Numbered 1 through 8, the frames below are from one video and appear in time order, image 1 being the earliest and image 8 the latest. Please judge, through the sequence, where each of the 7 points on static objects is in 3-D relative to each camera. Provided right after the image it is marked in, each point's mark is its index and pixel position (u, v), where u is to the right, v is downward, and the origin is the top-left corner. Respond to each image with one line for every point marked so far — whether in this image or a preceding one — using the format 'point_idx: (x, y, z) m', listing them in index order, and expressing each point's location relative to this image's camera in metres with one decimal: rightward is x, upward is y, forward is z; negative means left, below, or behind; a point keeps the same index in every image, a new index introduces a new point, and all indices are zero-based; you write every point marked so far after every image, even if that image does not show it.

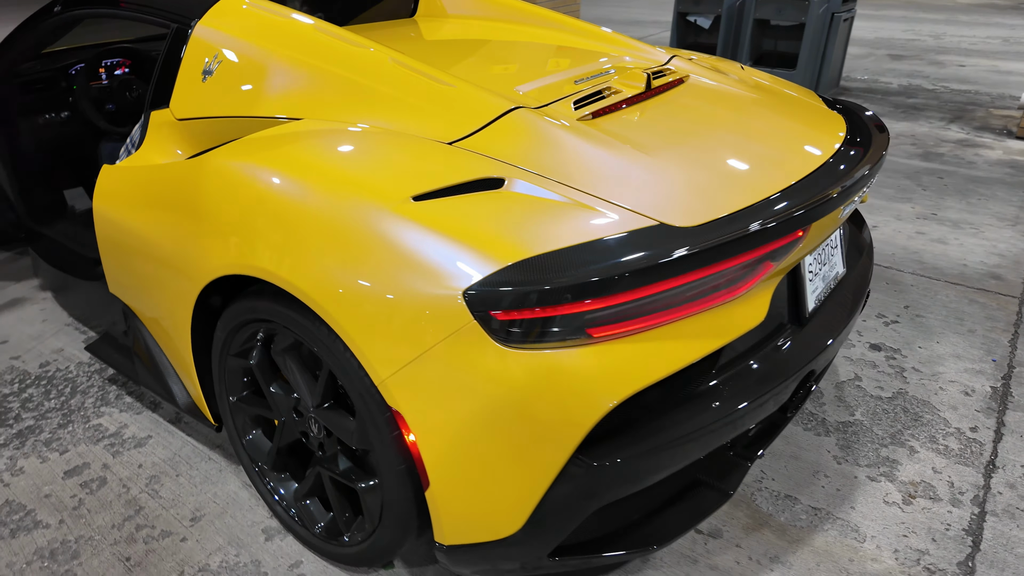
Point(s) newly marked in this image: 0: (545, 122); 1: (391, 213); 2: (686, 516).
0: (0.0, +0.4, +1.4) m
1: (-0.2, +0.1, +1.2) m
2: (+0.3, -0.5, +1.3) m
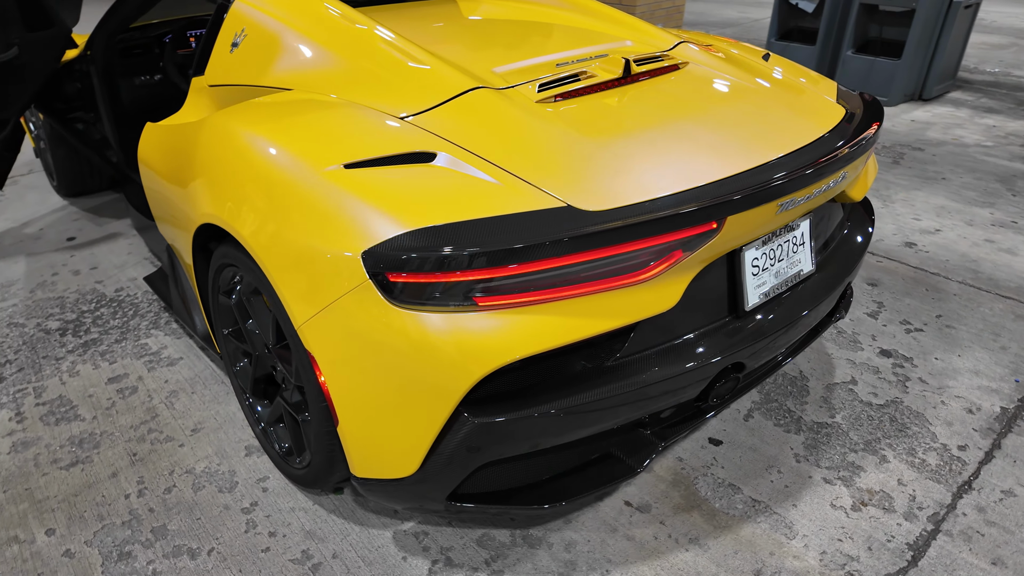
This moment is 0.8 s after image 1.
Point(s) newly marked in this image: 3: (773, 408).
0: (-0.1, +0.4, +1.5) m
1: (-0.4, +0.2, +1.3) m
2: (+0.1, -0.4, +1.4) m
3: (+0.8, -0.3, +1.9) m
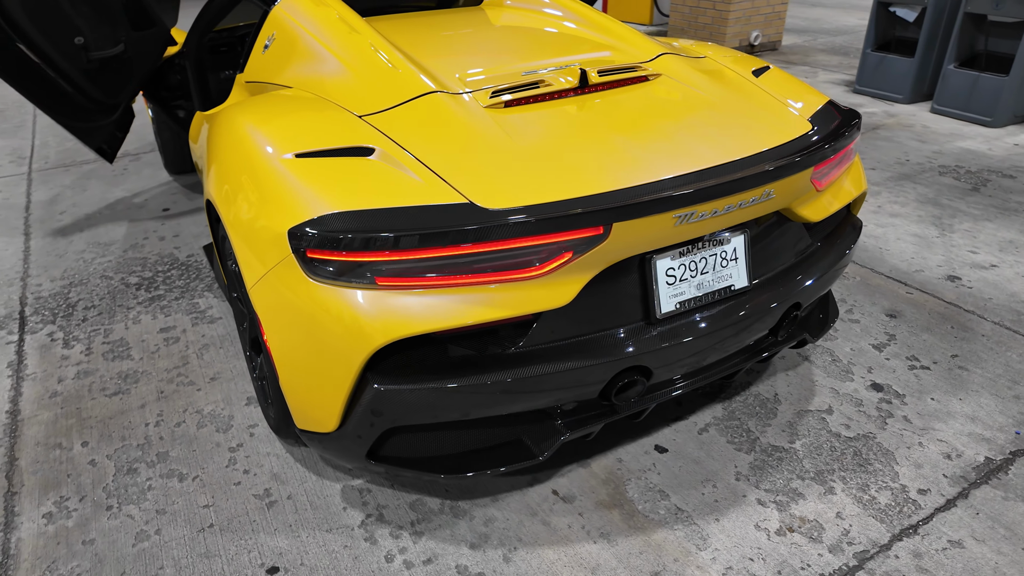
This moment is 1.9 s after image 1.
0: (-0.2, +0.4, +1.7) m
1: (-0.5, +0.3, +1.5) m
2: (-0.1, -0.4, +1.6) m
3: (+0.6, -0.4, +1.9) m
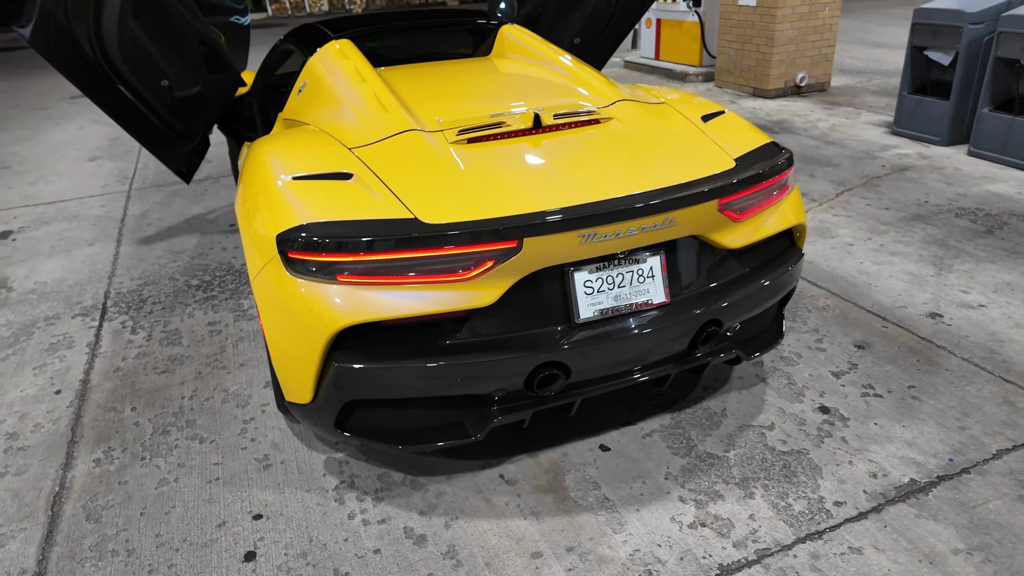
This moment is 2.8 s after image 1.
0: (-0.3, +0.4, +2.0) m
1: (-0.6, +0.3, +1.9) m
2: (-0.2, -0.4, +1.8) m
3: (+0.5, -0.5, +2.1) m
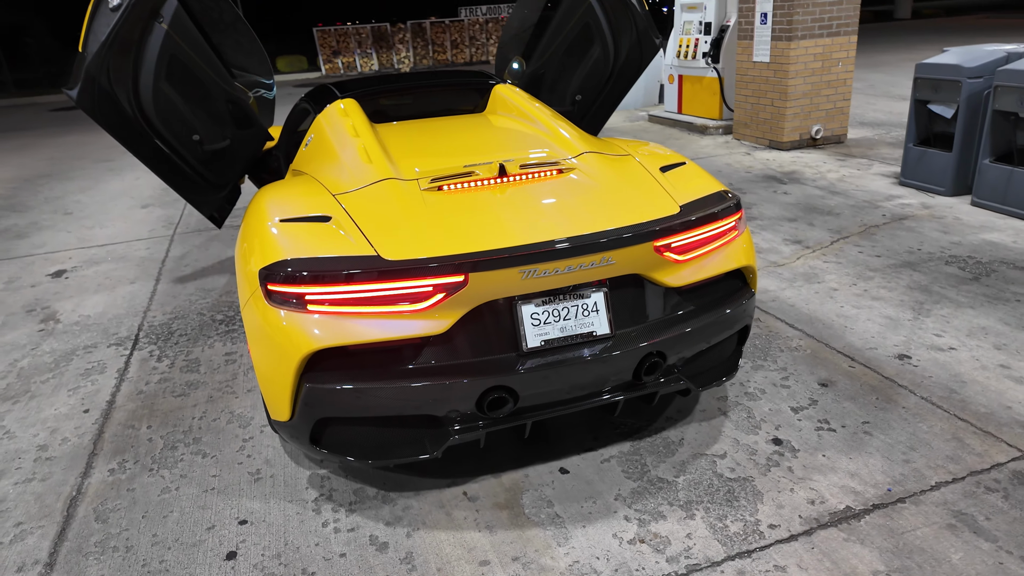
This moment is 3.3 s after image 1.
0: (-0.4, +0.3, +2.3) m
1: (-0.8, +0.2, +2.2) m
2: (-0.3, -0.5, +2.0) m
3: (+0.4, -0.6, +2.3) m
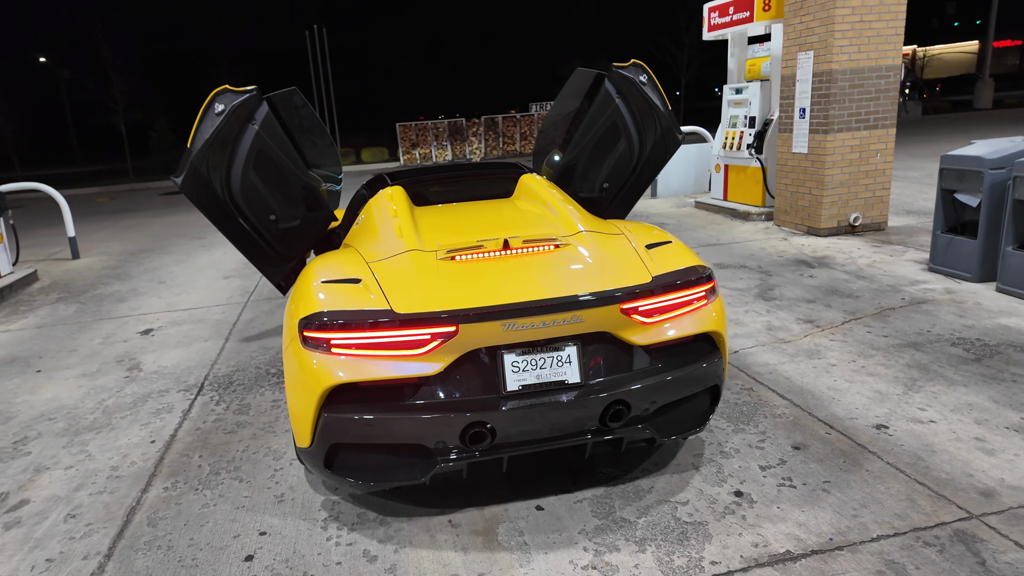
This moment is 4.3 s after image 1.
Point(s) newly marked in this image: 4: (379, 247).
0: (-0.4, +0.1, +2.7) m
1: (-0.8, 0.0, +2.7) m
2: (-0.4, -0.7, +2.4) m
3: (+0.3, -0.8, +2.5) m
4: (-0.6, +0.2, +2.9) m
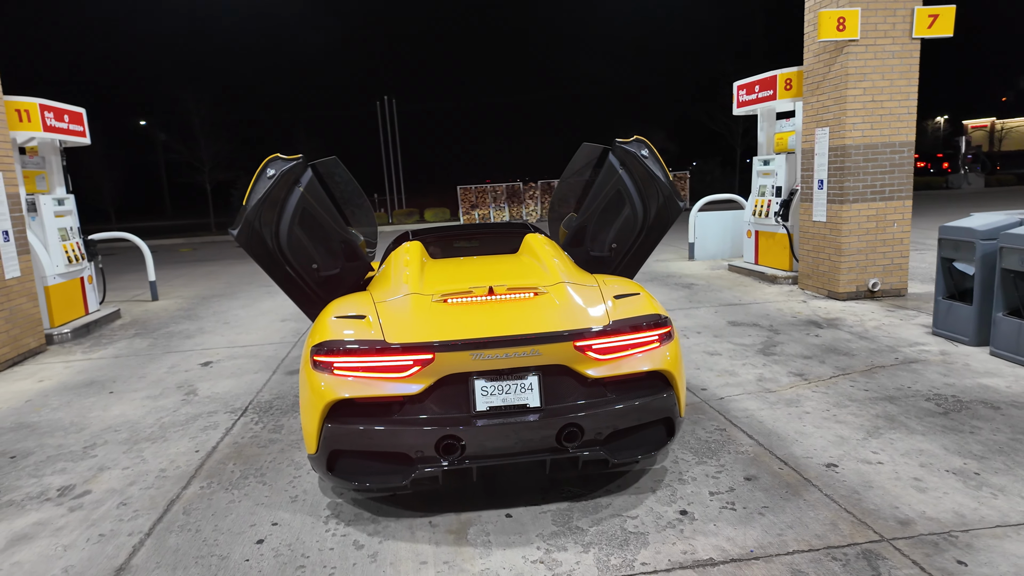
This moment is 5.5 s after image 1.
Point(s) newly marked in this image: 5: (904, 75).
0: (-0.5, -0.1, +3.2) m
1: (-0.9, -0.2, +3.2) m
2: (-0.6, -0.8, +2.8) m
3: (+0.2, -1.0, +2.9) m
4: (-0.6, 0.0, +3.4) m
5: (+4.0, +2.1, +6.7) m
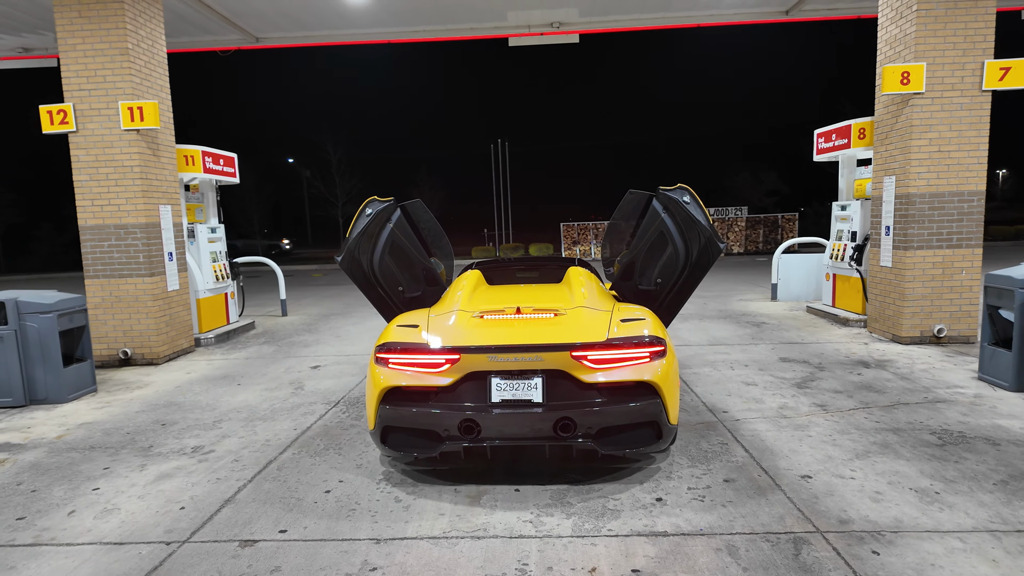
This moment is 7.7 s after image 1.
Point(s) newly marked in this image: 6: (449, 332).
0: (-0.3, -0.2, +4.0) m
1: (-0.7, -0.2, +4.1) m
2: (-0.5, -0.9, +3.6) m
3: (+0.3, -1.1, +3.5) m
4: (-0.4, -0.1, +4.3) m
5: (+4.7, +1.7, +6.8) m
6: (-0.4, -0.3, +3.8) m
